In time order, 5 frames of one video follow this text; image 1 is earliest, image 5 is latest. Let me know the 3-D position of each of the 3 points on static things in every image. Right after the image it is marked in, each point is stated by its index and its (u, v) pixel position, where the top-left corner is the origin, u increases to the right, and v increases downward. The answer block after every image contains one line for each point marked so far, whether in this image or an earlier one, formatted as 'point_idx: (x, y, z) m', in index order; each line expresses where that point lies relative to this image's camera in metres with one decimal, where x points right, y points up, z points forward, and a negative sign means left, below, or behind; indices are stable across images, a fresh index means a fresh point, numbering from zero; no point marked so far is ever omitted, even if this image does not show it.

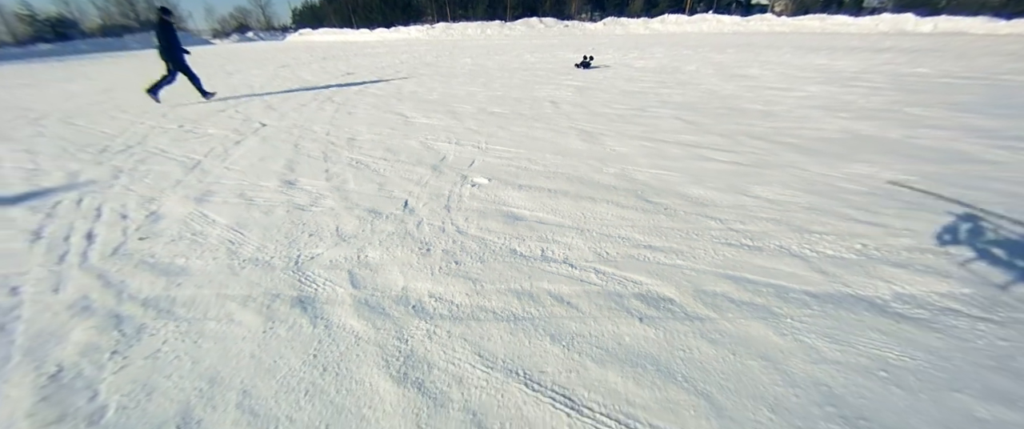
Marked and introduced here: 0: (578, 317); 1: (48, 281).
0: (+0.2, -0.4, +1.3) m
1: (-2.1, -0.3, +1.6) m
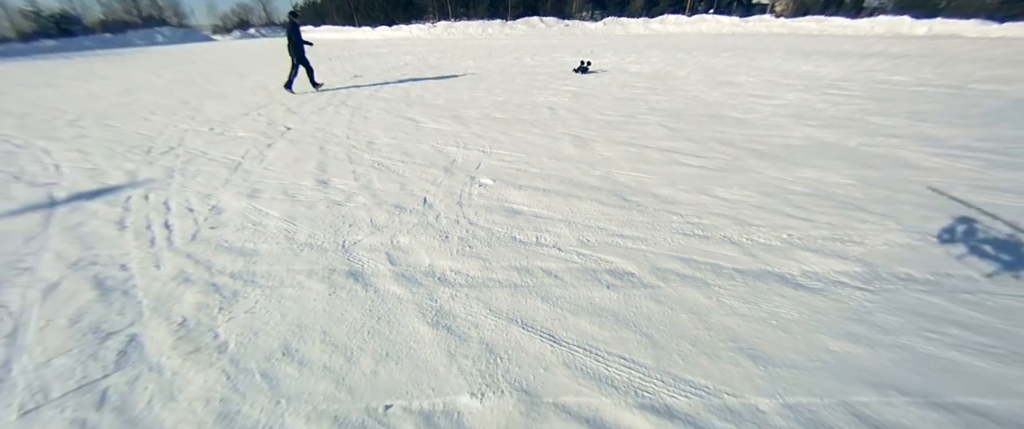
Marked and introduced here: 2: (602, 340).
0: (+0.2, -0.3, +1.7) m
1: (-2.1, -0.3, +2.0) m
2: (+0.4, -0.5, +1.4) m
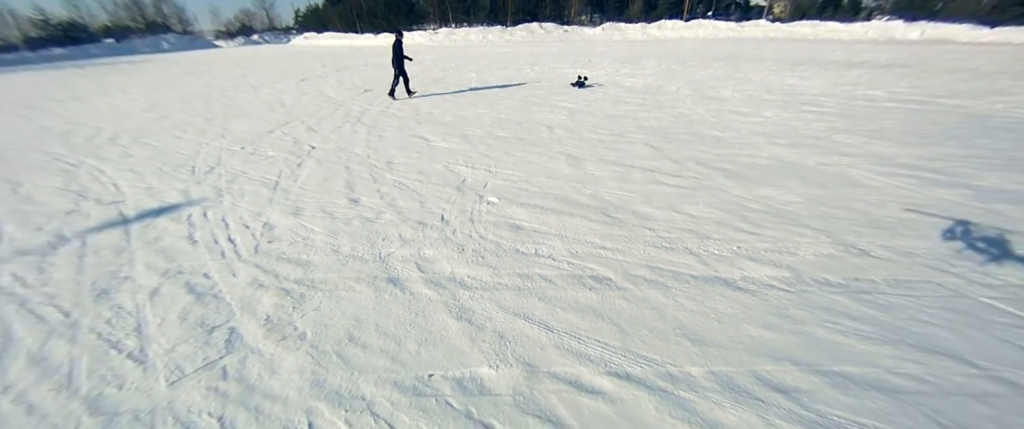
0: (+0.3, -0.5, +2.2) m
1: (-2.1, -0.4, +2.5) m
2: (+0.4, -0.6, +1.9) m
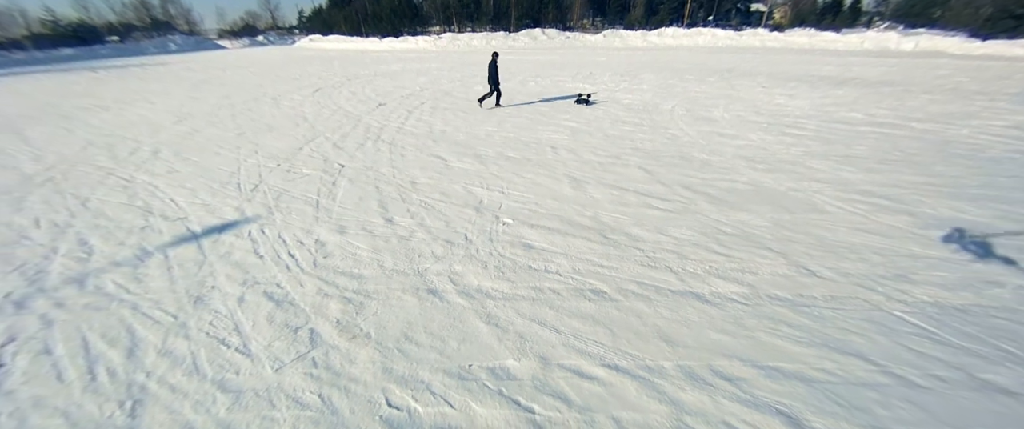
0: (+0.4, -0.7, +2.8) m
1: (-2.0, -0.6, +3.1) m
2: (+0.5, -0.8, +2.5) m
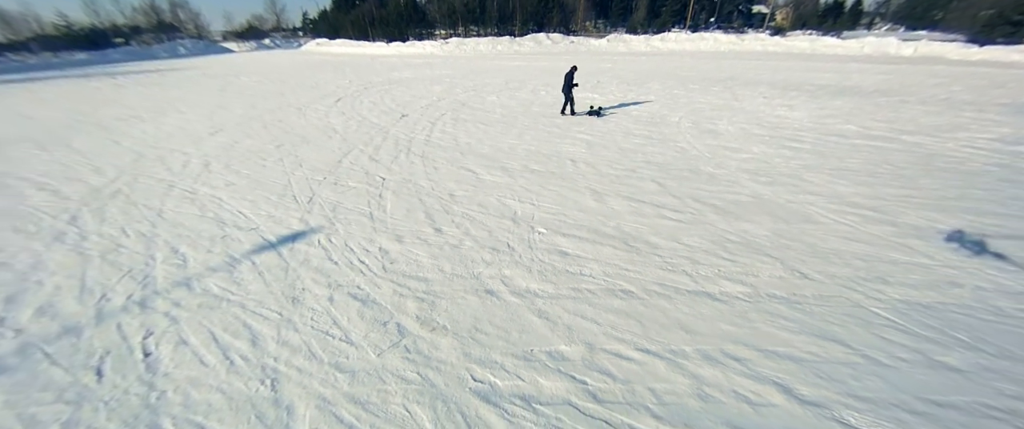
0: (+0.8, -0.8, +3.4) m
1: (-1.5, -0.7, +3.7) m
2: (+1.0, -1.0, +3.1) m
